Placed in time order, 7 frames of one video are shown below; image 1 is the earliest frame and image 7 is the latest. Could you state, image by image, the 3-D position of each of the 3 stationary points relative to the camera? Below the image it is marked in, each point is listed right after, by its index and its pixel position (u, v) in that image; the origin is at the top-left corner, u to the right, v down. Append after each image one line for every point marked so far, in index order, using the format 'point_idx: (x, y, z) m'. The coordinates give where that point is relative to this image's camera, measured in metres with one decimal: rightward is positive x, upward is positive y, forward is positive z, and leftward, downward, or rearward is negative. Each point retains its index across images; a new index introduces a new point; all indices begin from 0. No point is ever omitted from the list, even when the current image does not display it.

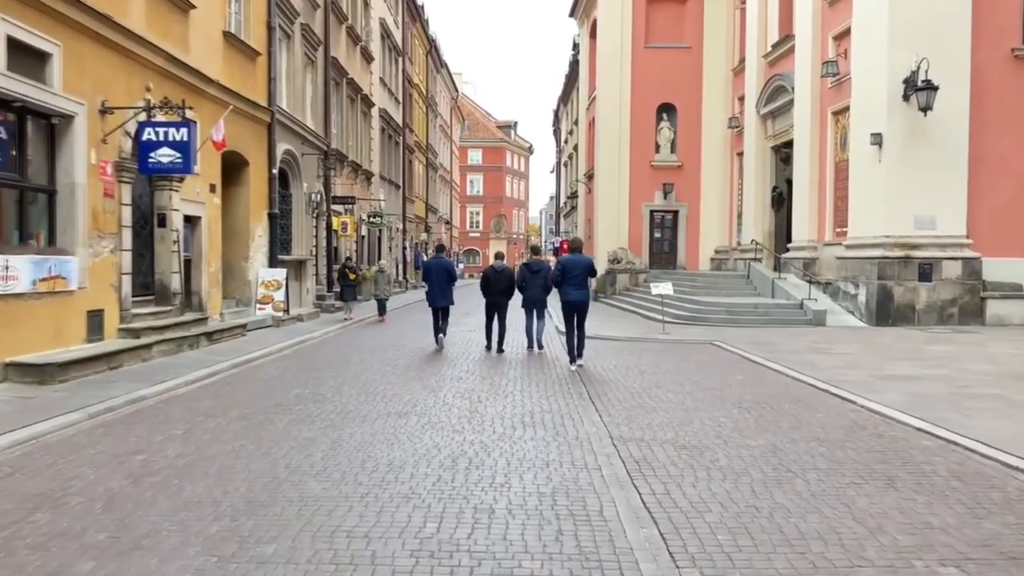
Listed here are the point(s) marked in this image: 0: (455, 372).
0: (-0.8, -1.1, +11.1) m
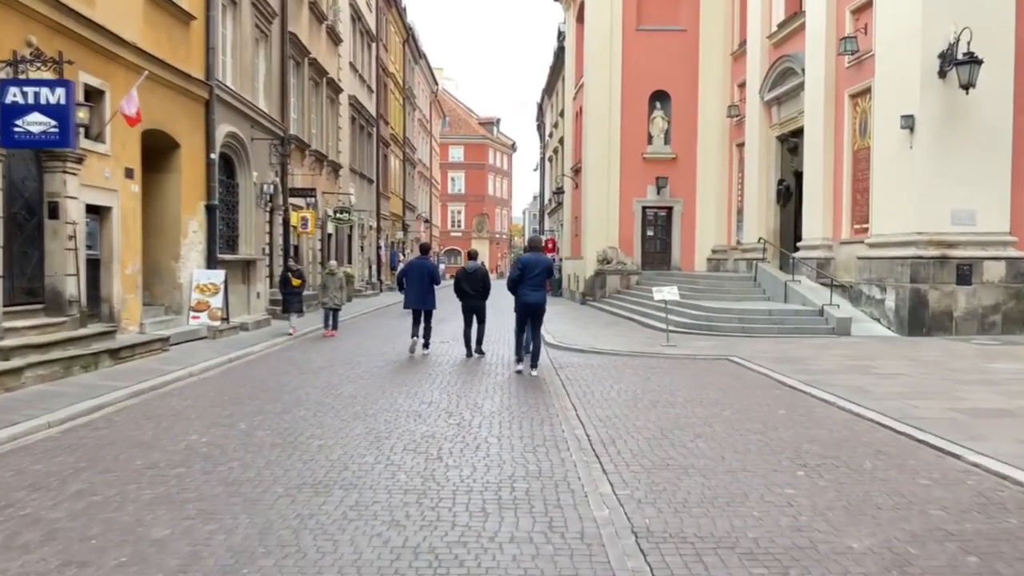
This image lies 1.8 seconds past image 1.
0: (-1.0, -1.2, +8.6) m
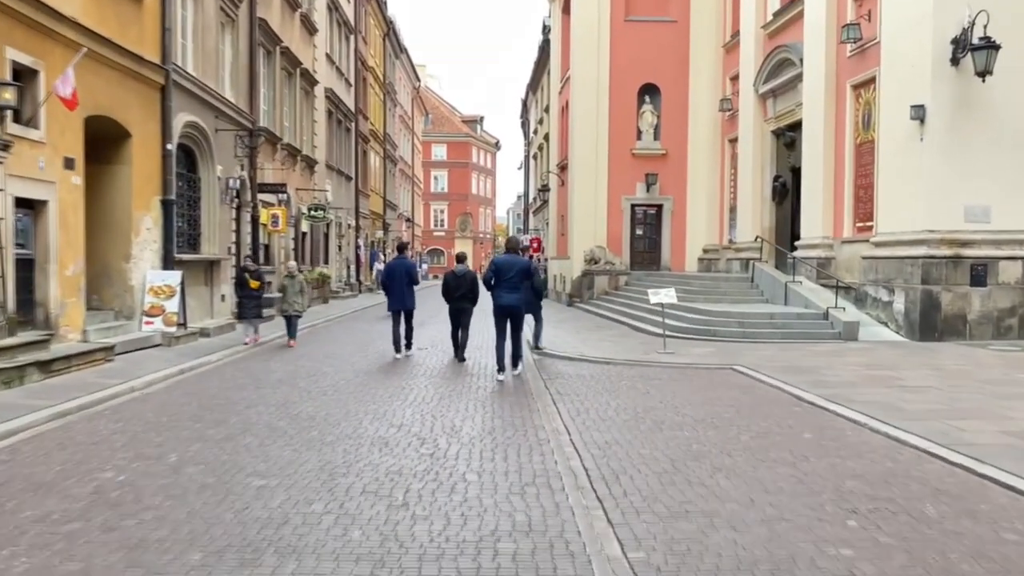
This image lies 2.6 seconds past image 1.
0: (-1.2, -1.2, +7.4) m
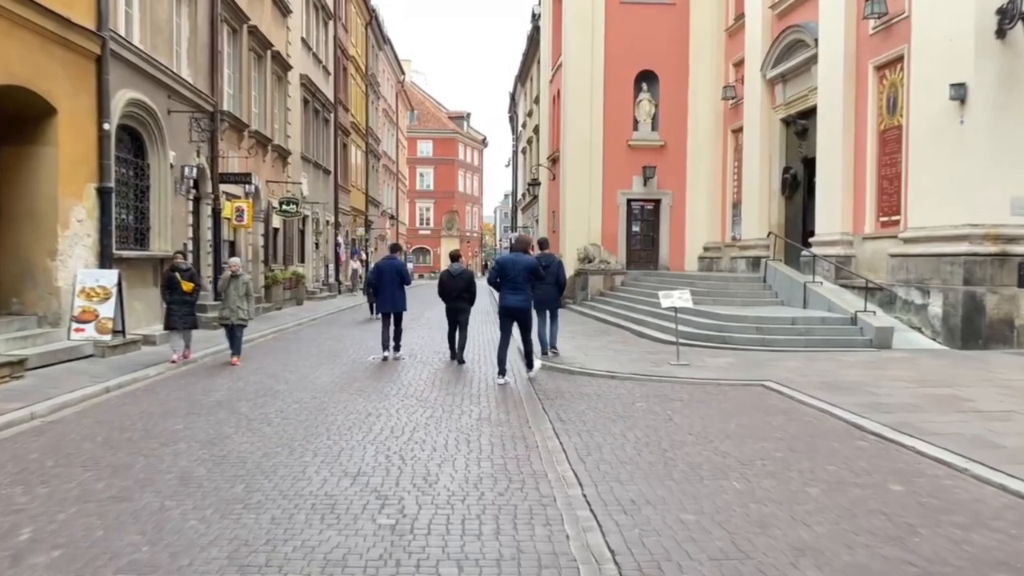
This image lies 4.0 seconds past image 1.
0: (-1.2, -1.3, +5.6) m
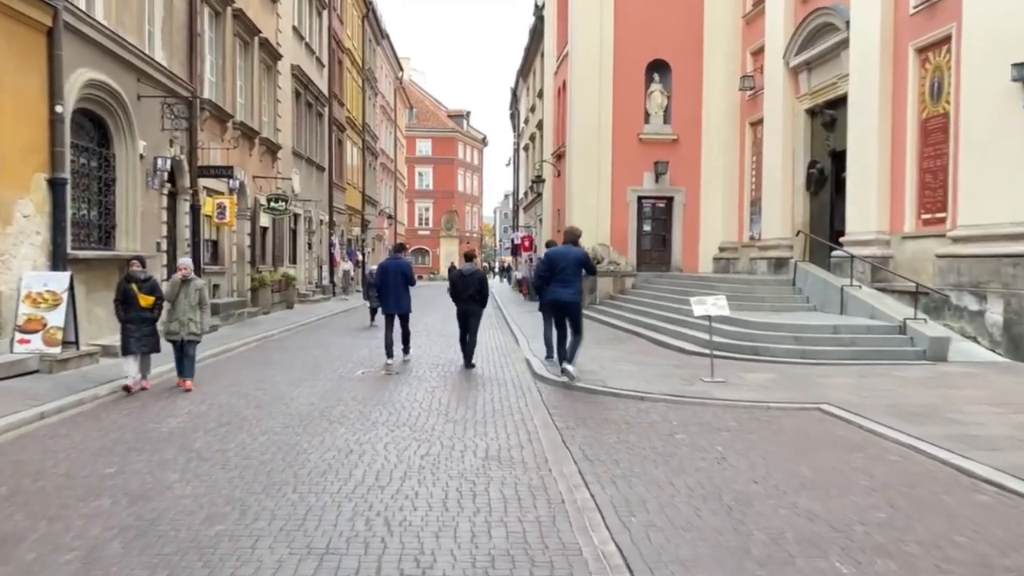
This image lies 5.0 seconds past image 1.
0: (-1.1, -1.3, +4.1) m
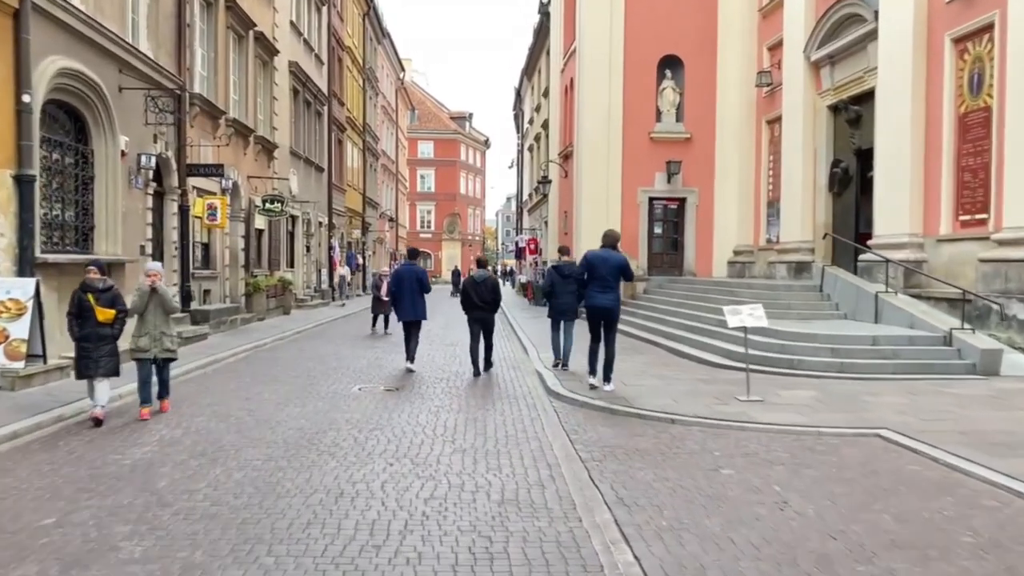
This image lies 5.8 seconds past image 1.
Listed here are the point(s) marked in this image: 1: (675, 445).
0: (-1.0, -1.4, +3.1) m
1: (+1.4, -1.3, +6.9) m
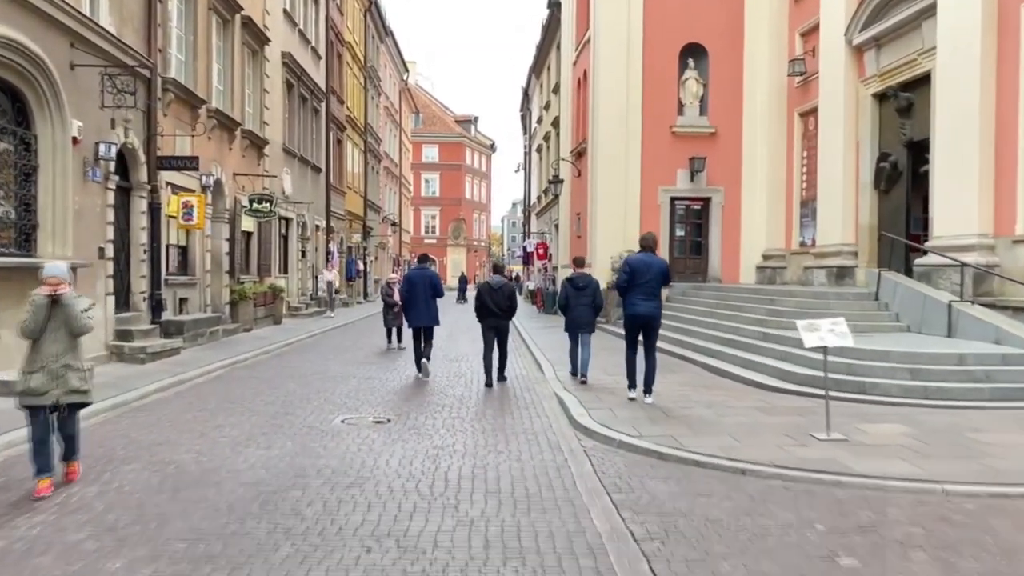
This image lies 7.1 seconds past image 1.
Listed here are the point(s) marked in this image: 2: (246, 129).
0: (-0.9, -1.4, +1.3) m
1: (+1.5, -1.4, +5.1) m
2: (-6.3, +3.8, +19.6) m
